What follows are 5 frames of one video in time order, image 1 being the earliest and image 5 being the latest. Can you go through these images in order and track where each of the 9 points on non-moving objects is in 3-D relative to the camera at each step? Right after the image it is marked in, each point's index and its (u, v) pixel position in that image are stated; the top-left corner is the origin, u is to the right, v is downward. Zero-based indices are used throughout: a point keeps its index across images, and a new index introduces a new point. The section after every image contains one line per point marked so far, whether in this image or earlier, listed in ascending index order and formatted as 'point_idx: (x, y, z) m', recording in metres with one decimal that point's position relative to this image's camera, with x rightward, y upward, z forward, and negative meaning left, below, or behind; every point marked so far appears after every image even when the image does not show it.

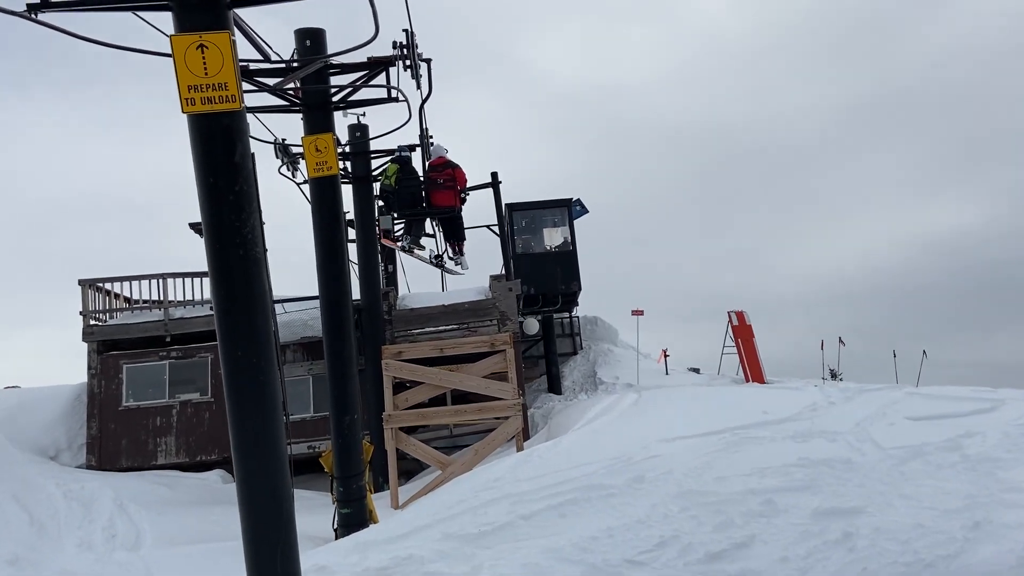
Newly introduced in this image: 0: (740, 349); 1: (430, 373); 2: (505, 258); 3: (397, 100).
0: (+4.2, -1.1, +14.7) m
1: (-1.1, -1.2, +10.9) m
2: (-0.1, +0.6, +14.8) m
3: (-1.3, +2.2, +9.3) m
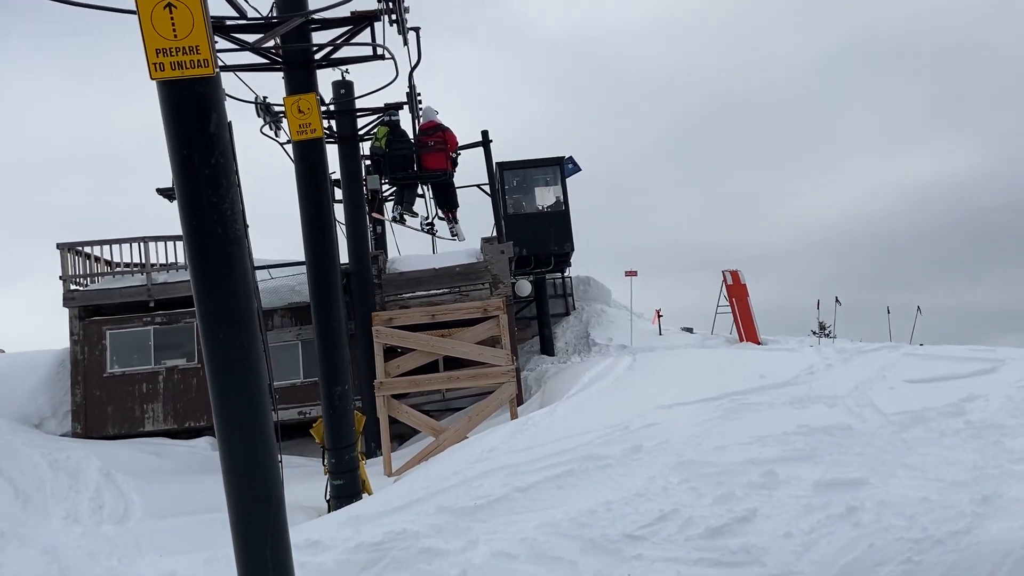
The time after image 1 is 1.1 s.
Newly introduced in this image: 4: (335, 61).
0: (+4.1, -0.4, +14.6) m
1: (-1.2, -0.7, +10.7) m
2: (-0.3, +1.3, +14.5) m
3: (-1.4, +2.6, +8.8) m
4: (-2.0, +2.5, +8.8) m
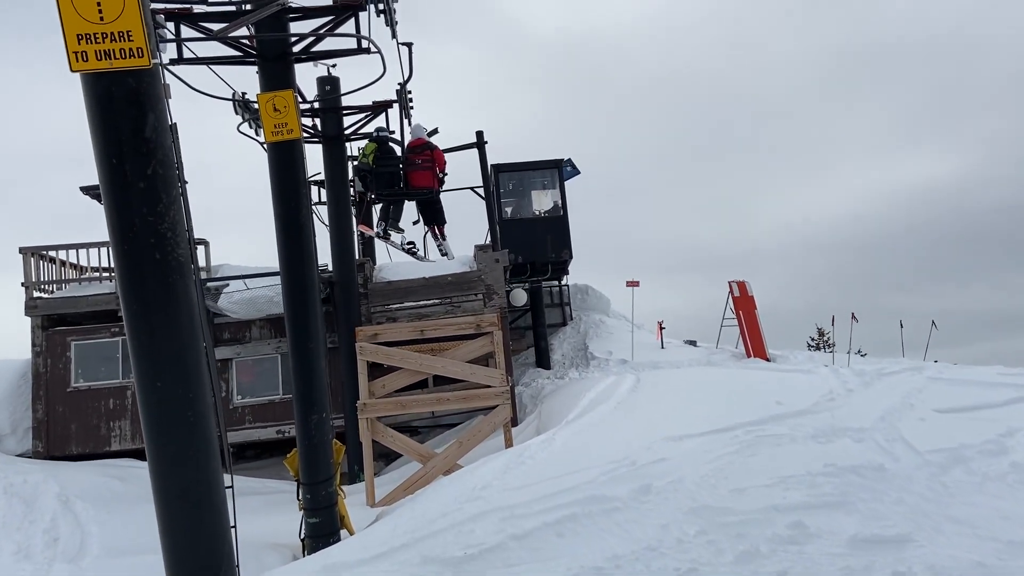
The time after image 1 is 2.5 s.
0: (+4.0, -0.6, +13.8) m
1: (-1.3, -0.9, +9.9) m
2: (-0.4, +1.1, +13.7) m
3: (-1.4, +2.4, +8.0) m
4: (-2.0, +2.3, +8.0) m
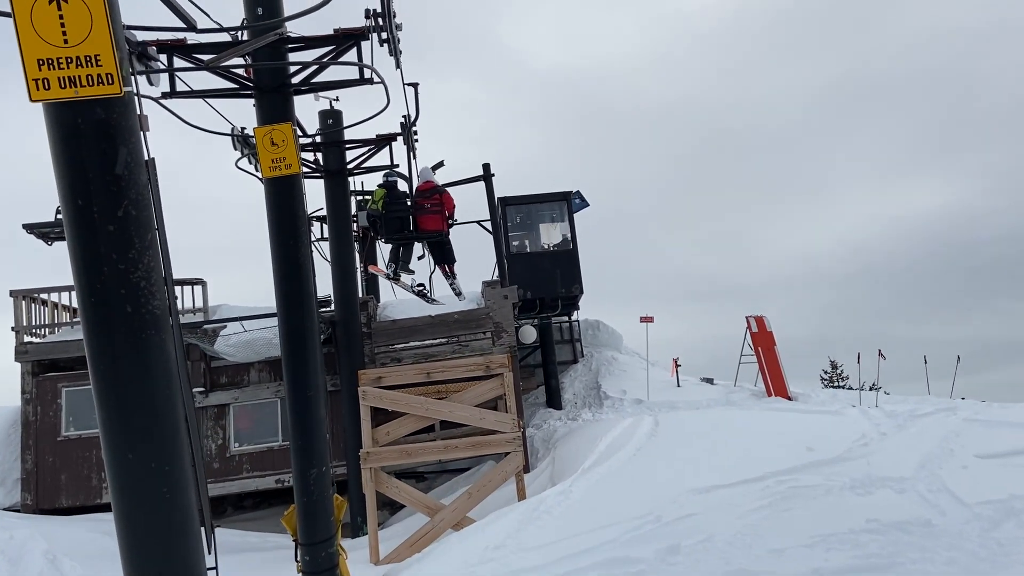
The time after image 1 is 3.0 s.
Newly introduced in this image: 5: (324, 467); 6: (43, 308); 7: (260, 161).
0: (+4.1, -1.2, +13.3) m
1: (-1.1, -1.3, +9.3) m
2: (-0.2, +0.5, +13.2) m
3: (-1.3, +2.0, +7.6) m
4: (-1.9, +1.9, +7.6) m
5: (-1.7, -1.6, +7.3) m
6: (-7.3, -0.3, +12.4) m
7: (-2.2, +1.1, +7.0) m
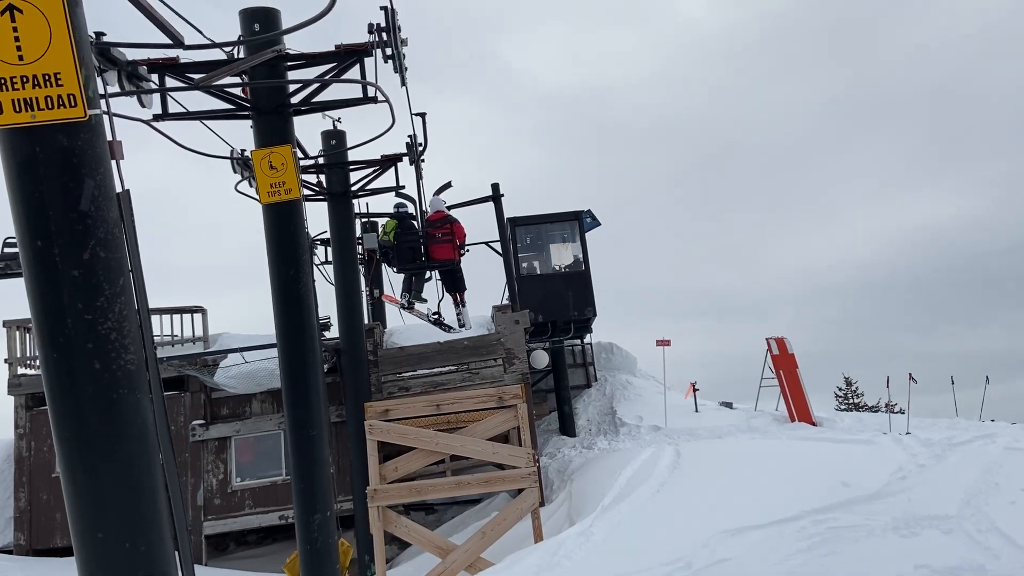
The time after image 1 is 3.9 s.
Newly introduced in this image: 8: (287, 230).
0: (+4.3, -1.5, +12.8) m
1: (-1.0, -1.6, +8.9) m
2: (-0.1, +0.1, +12.8) m
3: (-1.2, +1.7, +7.2) m
4: (-1.8, +1.6, +7.2) m
5: (-1.6, -1.9, +6.8) m
6: (-7.1, -0.7, +12.0) m
7: (-2.1, +0.8, +6.6) m
8: (-1.9, +0.5, +6.6) m
